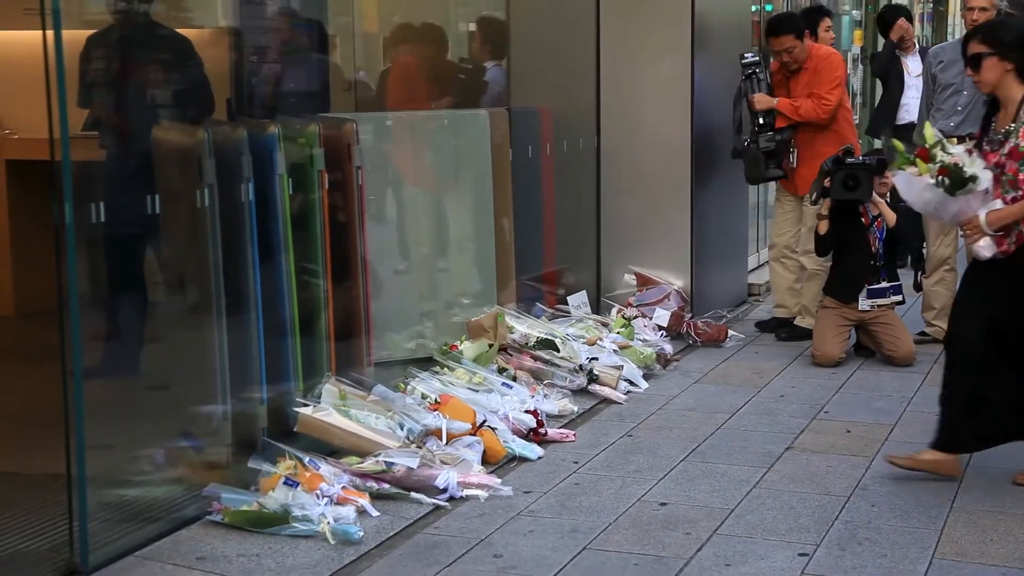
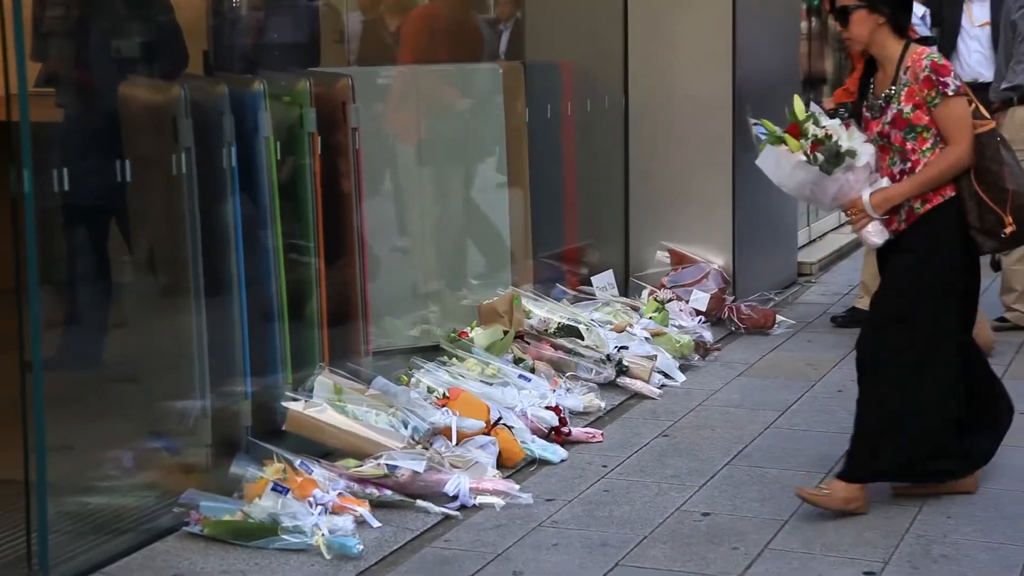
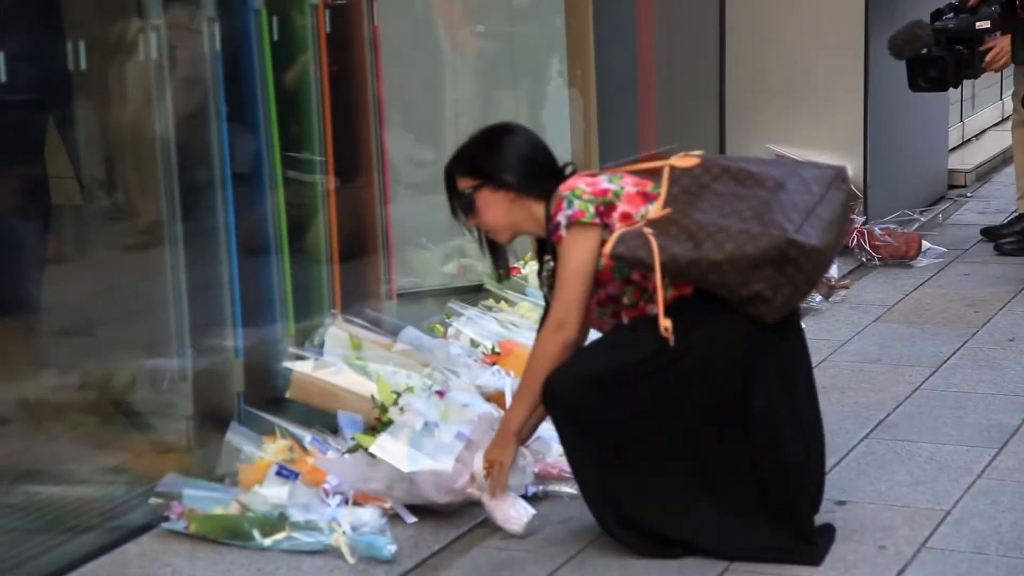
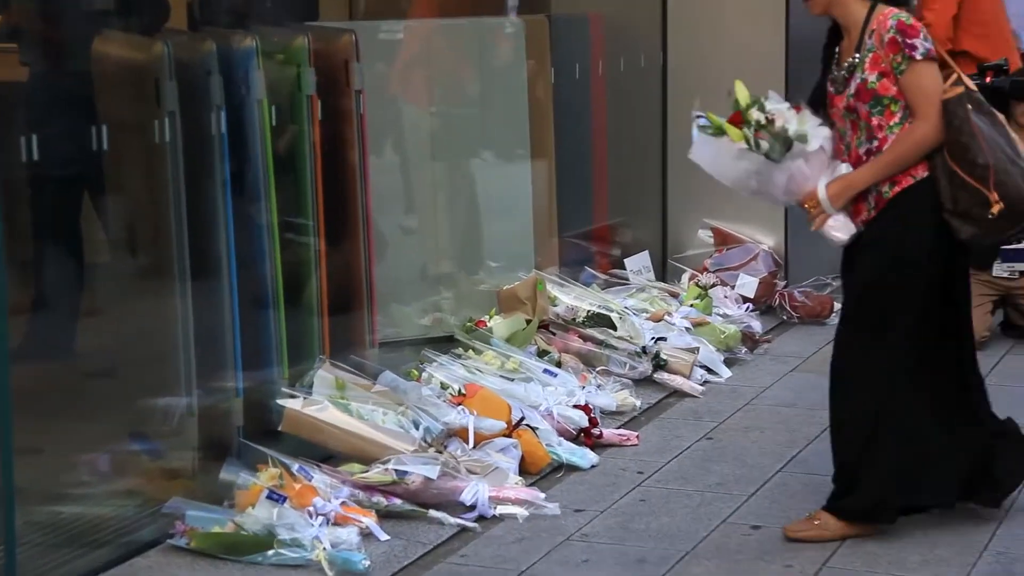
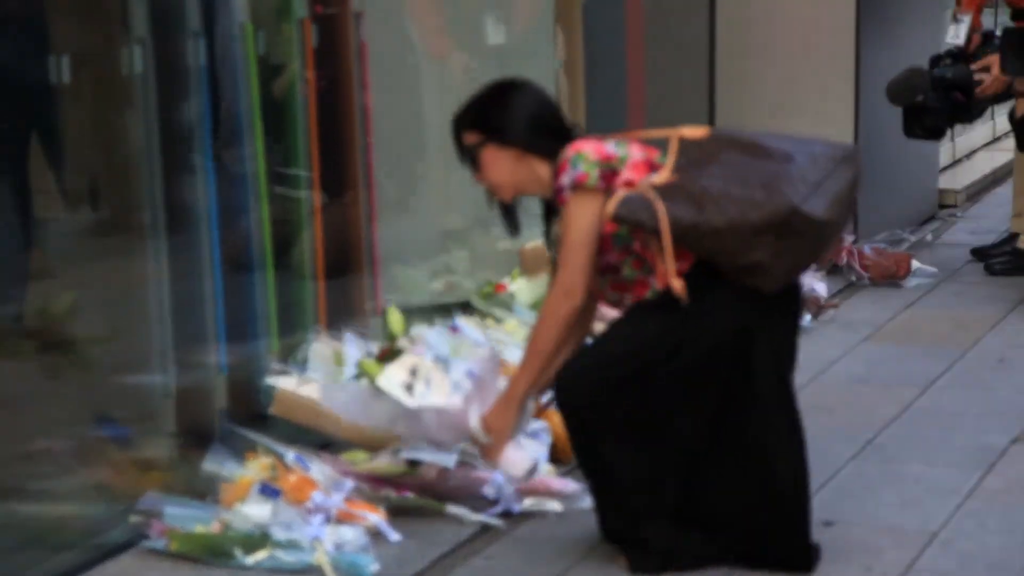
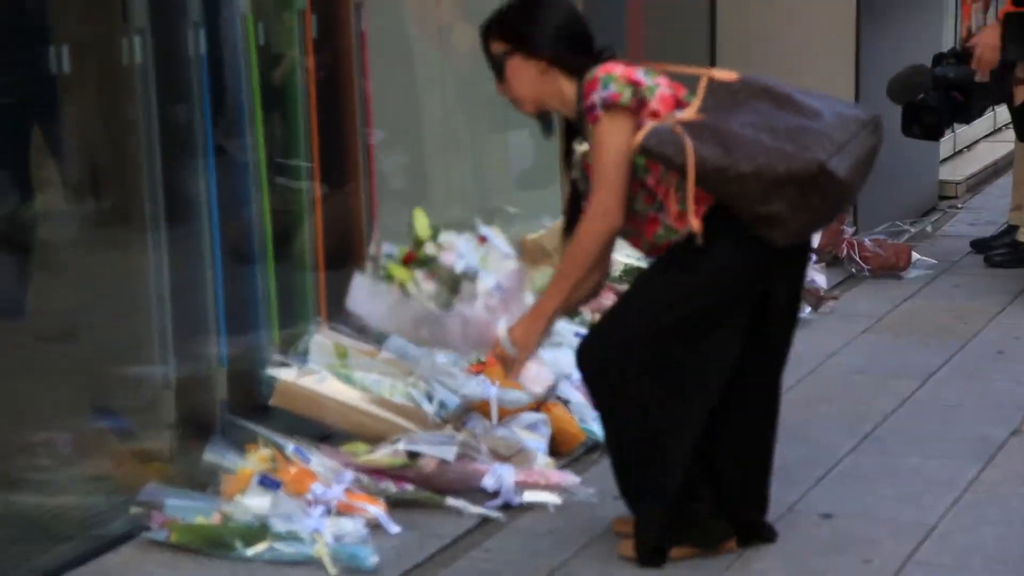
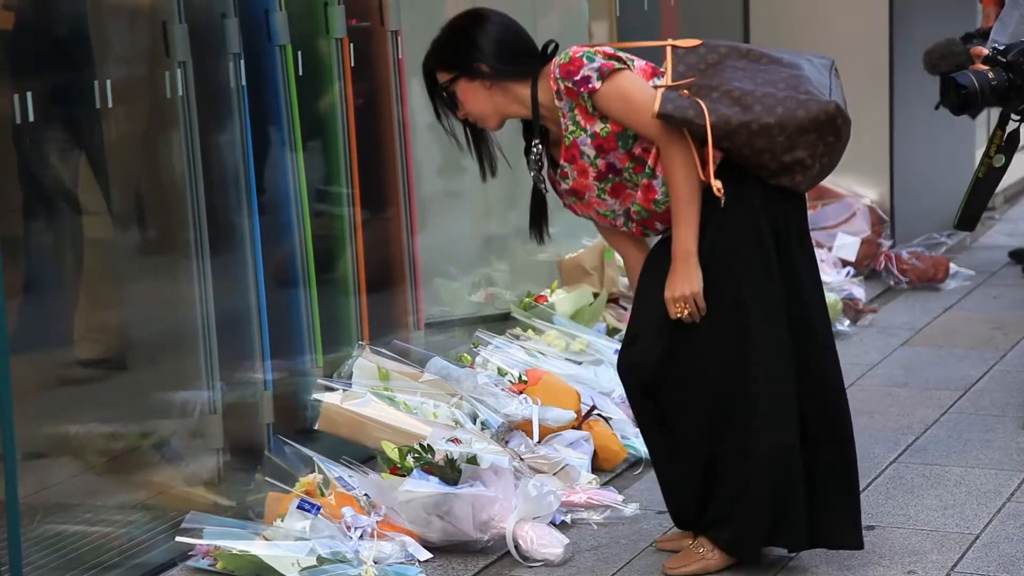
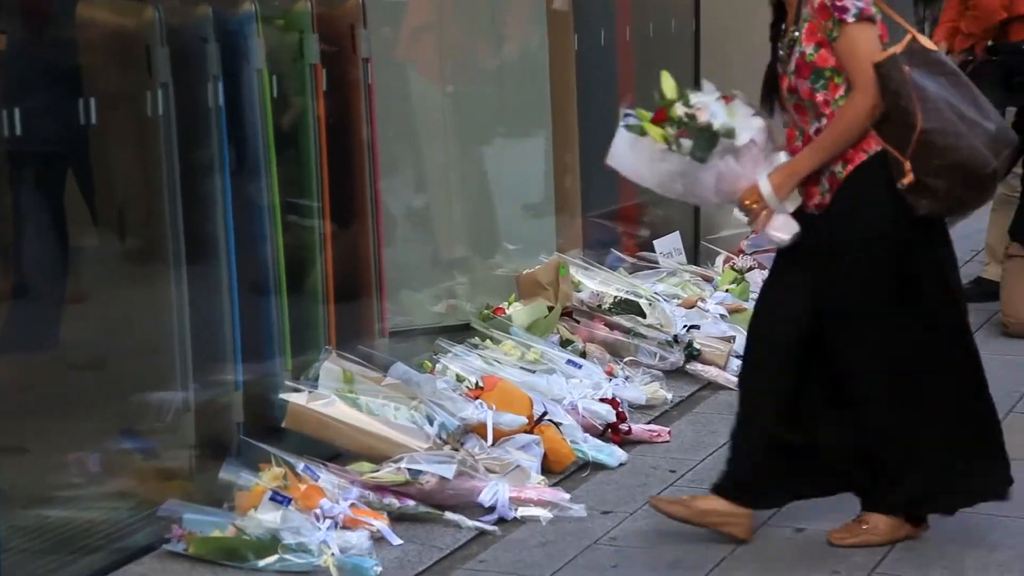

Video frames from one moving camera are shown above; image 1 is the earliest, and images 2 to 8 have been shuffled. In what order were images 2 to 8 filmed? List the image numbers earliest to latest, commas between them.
2, 4, 8, 6, 5, 3, 7
